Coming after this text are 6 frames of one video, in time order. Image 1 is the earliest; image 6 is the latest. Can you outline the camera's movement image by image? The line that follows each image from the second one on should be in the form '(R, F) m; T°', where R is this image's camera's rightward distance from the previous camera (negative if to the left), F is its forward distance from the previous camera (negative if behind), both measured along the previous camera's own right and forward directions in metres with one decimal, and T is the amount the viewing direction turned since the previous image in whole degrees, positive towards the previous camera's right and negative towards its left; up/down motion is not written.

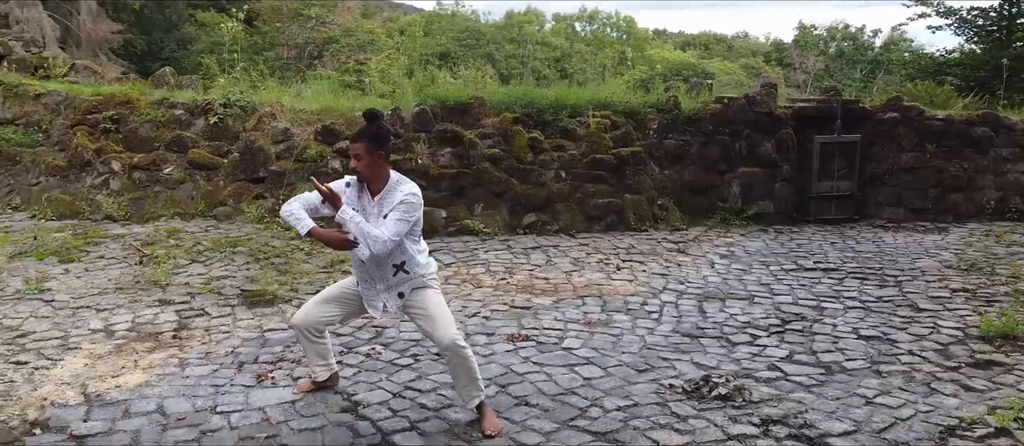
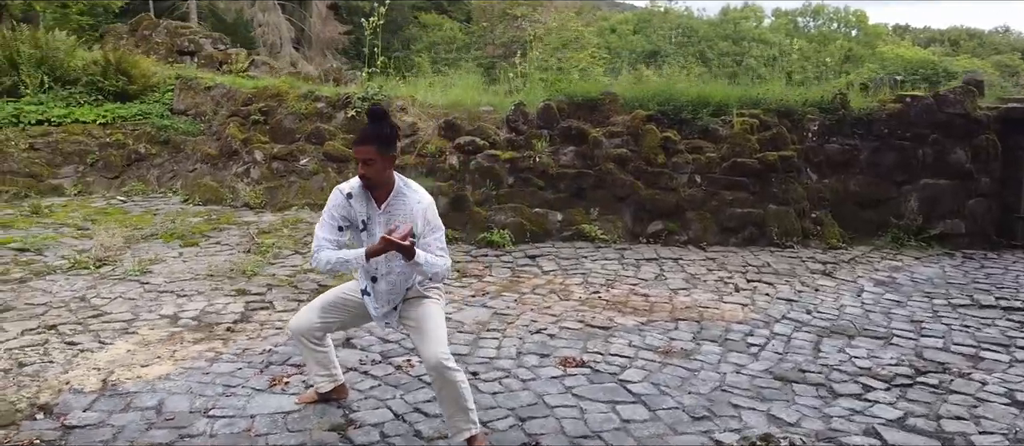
(+0.8, +0.6) m; -15°
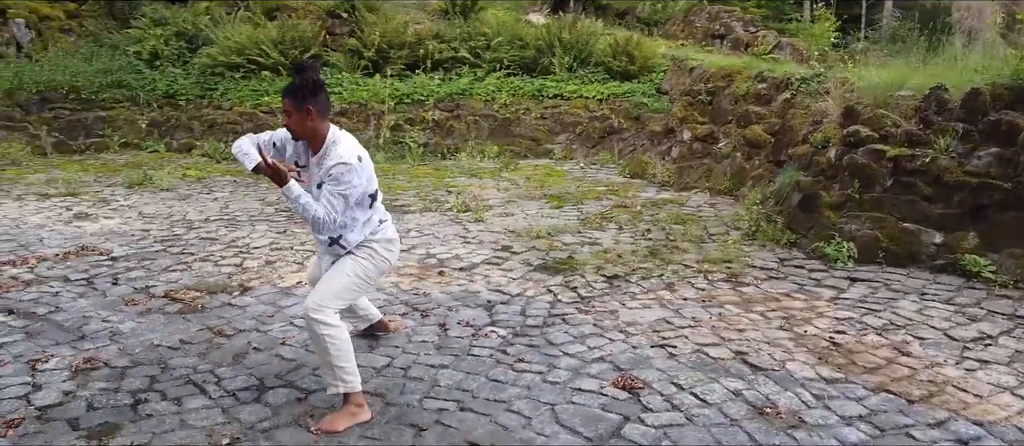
(+2.5, +1.4) m; -48°
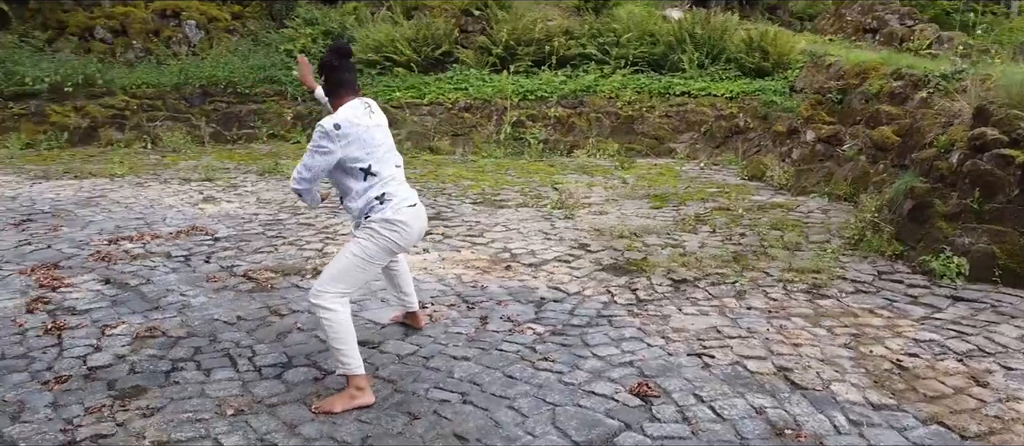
(+0.6, +0.1) m; -12°
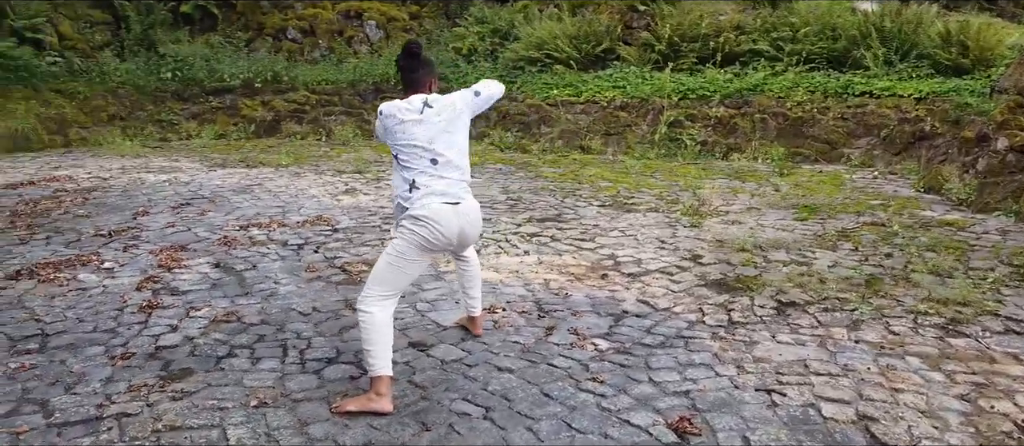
(+0.6, +0.3) m; -14°
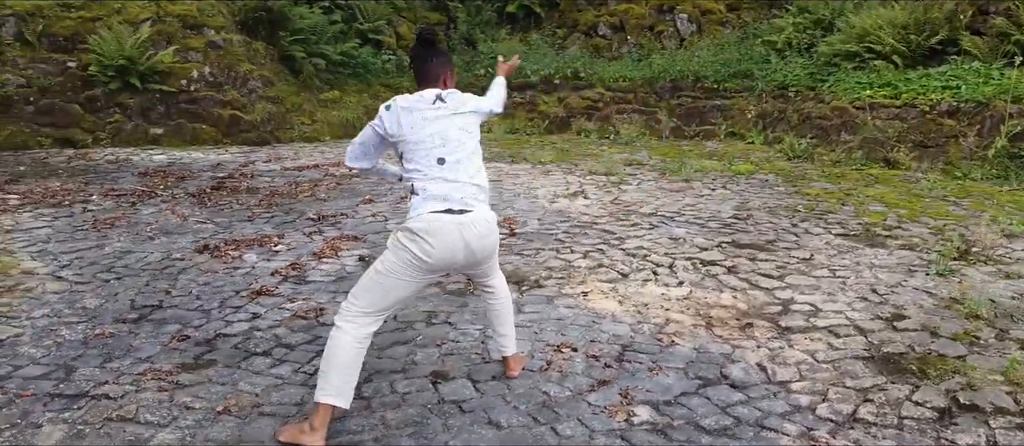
(+1.3, +0.9) m; -27°
